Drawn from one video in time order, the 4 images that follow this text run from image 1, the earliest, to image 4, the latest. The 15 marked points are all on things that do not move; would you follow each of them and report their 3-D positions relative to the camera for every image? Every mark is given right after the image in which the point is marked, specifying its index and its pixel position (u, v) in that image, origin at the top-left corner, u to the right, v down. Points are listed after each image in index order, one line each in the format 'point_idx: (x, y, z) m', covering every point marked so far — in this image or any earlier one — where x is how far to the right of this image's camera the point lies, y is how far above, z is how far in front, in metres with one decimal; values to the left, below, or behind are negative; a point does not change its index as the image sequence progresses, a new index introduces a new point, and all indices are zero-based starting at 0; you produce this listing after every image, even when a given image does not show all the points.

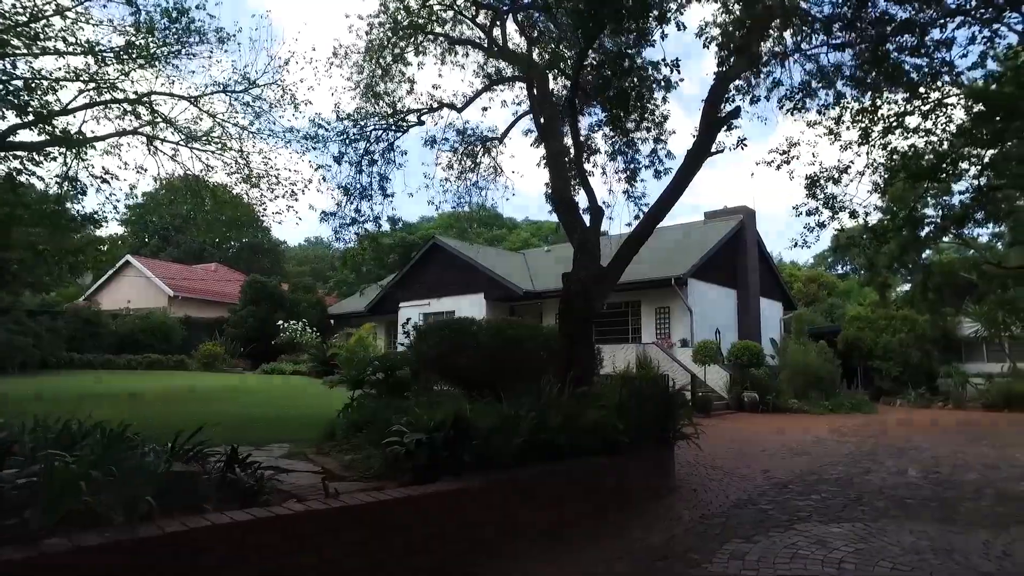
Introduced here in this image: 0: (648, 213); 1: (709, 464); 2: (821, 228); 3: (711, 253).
0: (+1.6, +0.9, +7.9) m
1: (+2.3, -2.1, +8.0) m
2: (+3.6, +0.7, +7.7) m
3: (+5.3, +0.9, +18.0) m
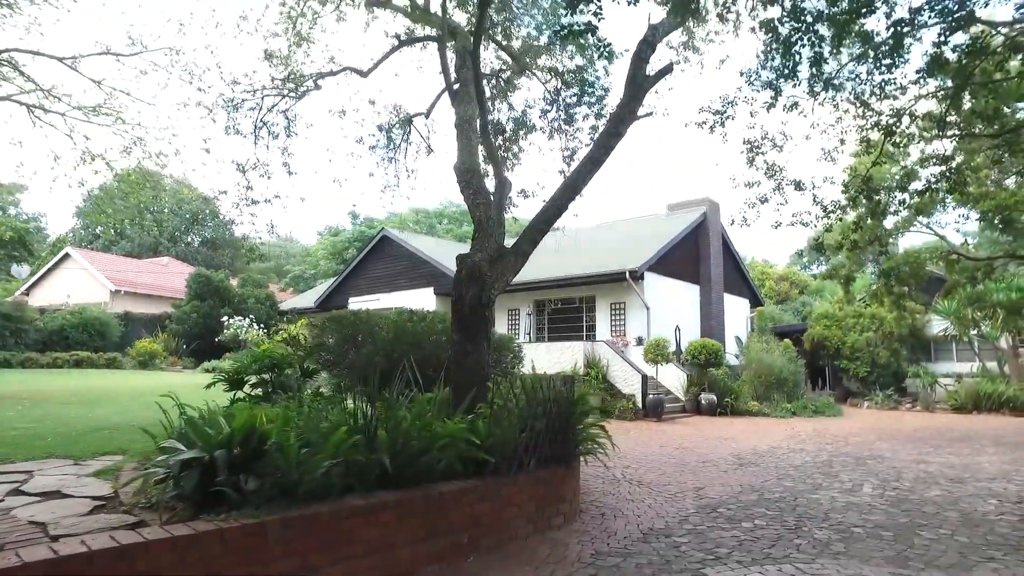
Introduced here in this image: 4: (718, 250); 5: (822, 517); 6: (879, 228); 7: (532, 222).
0: (+0.5, +1.0, +6.7) m
1: (+1.2, -2.0, +6.9) m
2: (+2.5, +0.8, +6.6) m
3: (+4.0, +1.1, +16.9) m
4: (+6.0, +1.1, +19.5) m
5: (+2.6, -1.9, +5.6) m
6: (+5.4, +0.9, +9.9) m
7: (+0.2, +0.7, +6.6) m
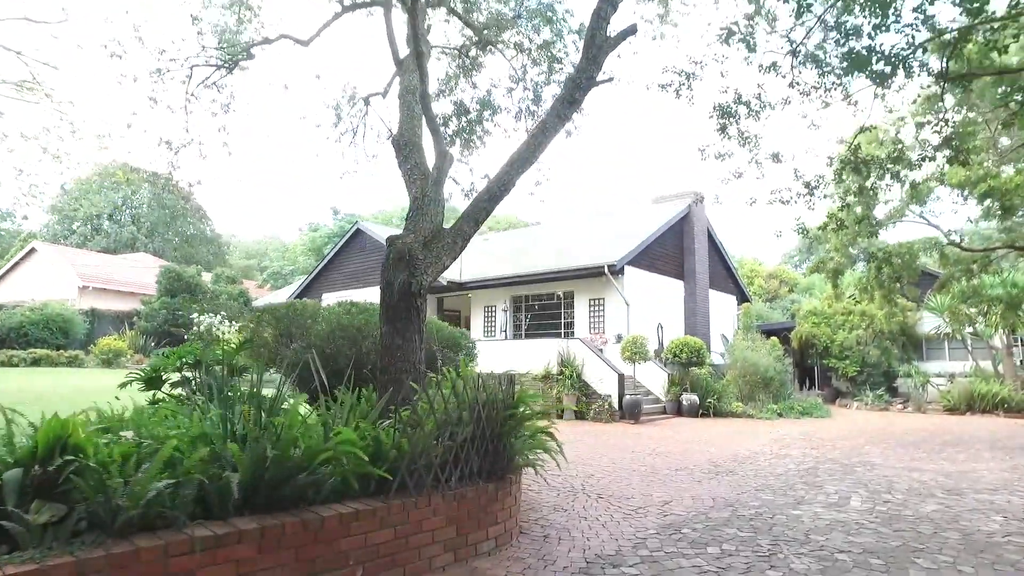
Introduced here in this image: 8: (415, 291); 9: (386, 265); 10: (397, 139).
0: (0.0, +1.1, +5.9) m
1: (+0.7, -1.9, +6.1) m
2: (+2.0, +0.9, +5.8) m
3: (+3.3, +1.2, +16.1) m
4: (+5.3, +1.2, +18.7) m
5: (+2.1, -1.8, +4.8) m
6: (+4.9, +1.0, +9.1) m
7: (-0.3, +0.8, +5.7) m
8: (-0.8, 0.0, +5.4) m
9: (-1.0, +0.2, +5.4) m
10: (-1.1, +1.4, +6.5) m
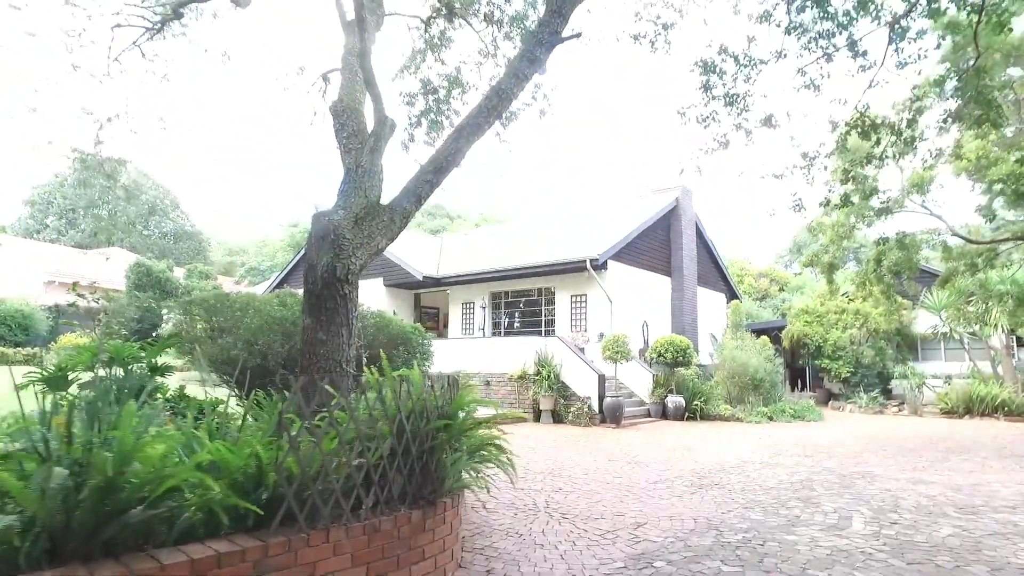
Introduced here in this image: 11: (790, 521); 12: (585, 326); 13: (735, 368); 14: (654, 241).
0: (-0.4, +1.2, +5.0) m
1: (+0.3, -1.8, +5.2) m
2: (+1.6, +1.0, +5.0) m
3: (+2.8, +1.3, +15.3) m
4: (+4.8, +1.3, +17.9) m
5: (+1.7, -1.7, +4.0) m
6: (+4.4, +1.1, +8.3) m
7: (-0.7, +0.9, +4.9) m
8: (-1.1, +0.1, +4.5) m
9: (-1.4, +0.3, +4.6) m
10: (-1.5, +1.5, +5.7) m
11: (+2.2, -1.8, +5.3) m
12: (+1.7, -0.8, +15.1) m
13: (+4.8, -1.7, +14.3) m
14: (+3.6, +1.2, +17.0) m
